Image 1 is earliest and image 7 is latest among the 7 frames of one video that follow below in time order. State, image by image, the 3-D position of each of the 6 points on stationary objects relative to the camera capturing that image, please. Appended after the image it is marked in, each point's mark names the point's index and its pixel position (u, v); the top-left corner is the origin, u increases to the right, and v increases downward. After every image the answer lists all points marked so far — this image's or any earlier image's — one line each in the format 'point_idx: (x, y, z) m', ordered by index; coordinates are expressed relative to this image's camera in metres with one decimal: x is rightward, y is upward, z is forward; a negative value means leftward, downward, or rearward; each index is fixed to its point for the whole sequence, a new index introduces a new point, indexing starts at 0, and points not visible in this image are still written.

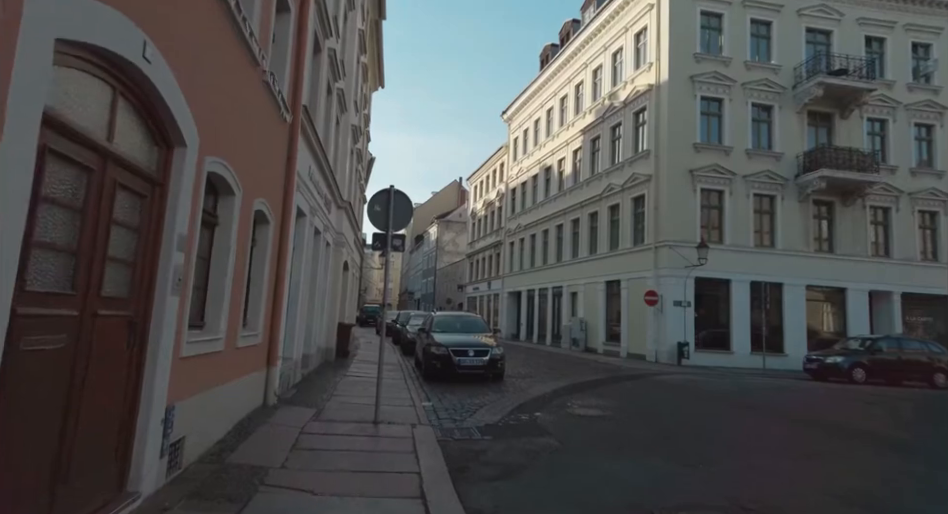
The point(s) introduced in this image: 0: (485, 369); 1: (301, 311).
0: (+0.3, -2.9, +12.6) m
1: (-3.7, -1.1, +10.6) m
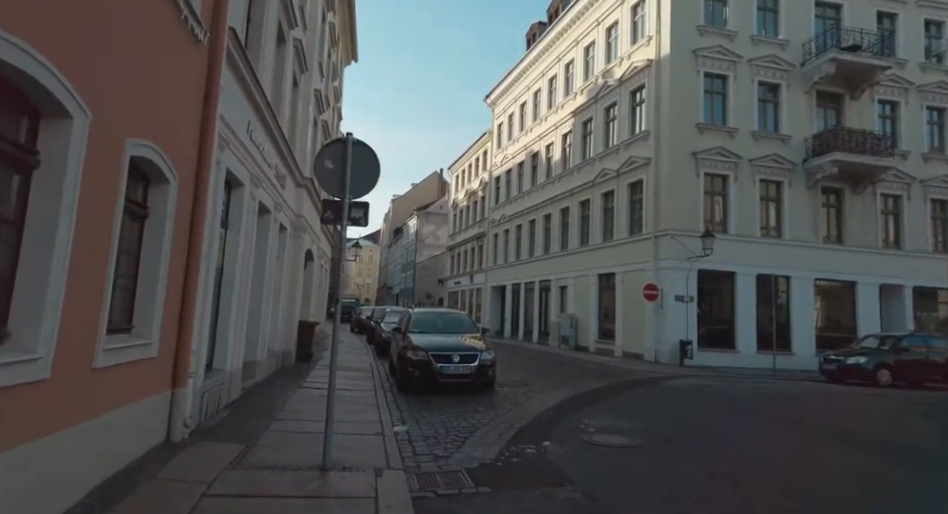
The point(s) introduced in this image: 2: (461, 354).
0: (0.0, -2.6, +10.5) m
1: (-4.0, -0.8, +8.3) m
2: (-0.3, -2.1, +10.5) m
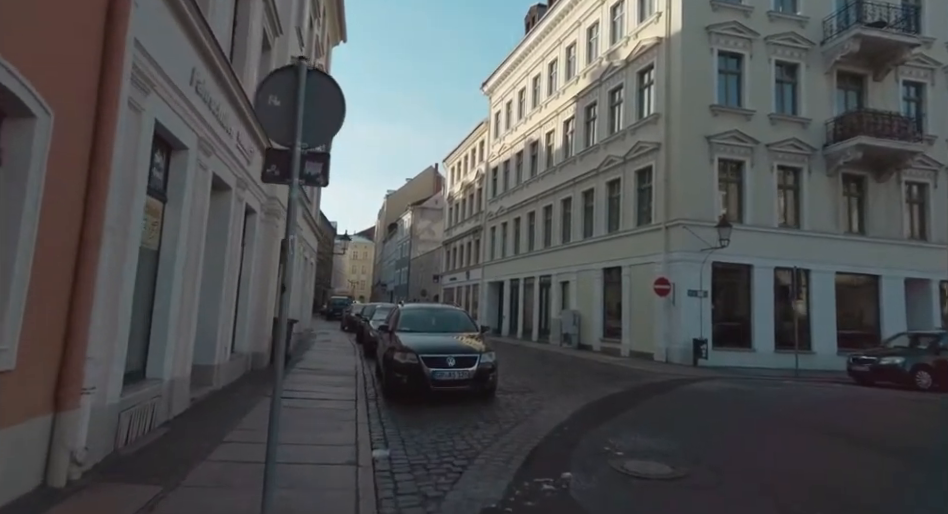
0: (0.0, -2.3, +9.0) m
1: (-4.0, -0.6, +6.8) m
2: (-0.3, -1.8, +9.0) m
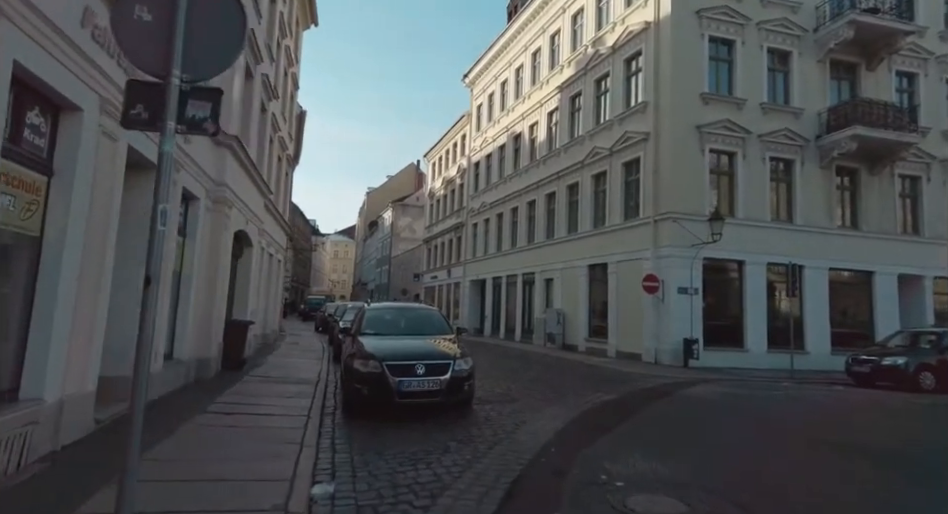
0: (-0.5, -2.2, +7.8) m
1: (-4.3, -0.5, +5.5) m
2: (-0.7, -1.7, +7.8) m
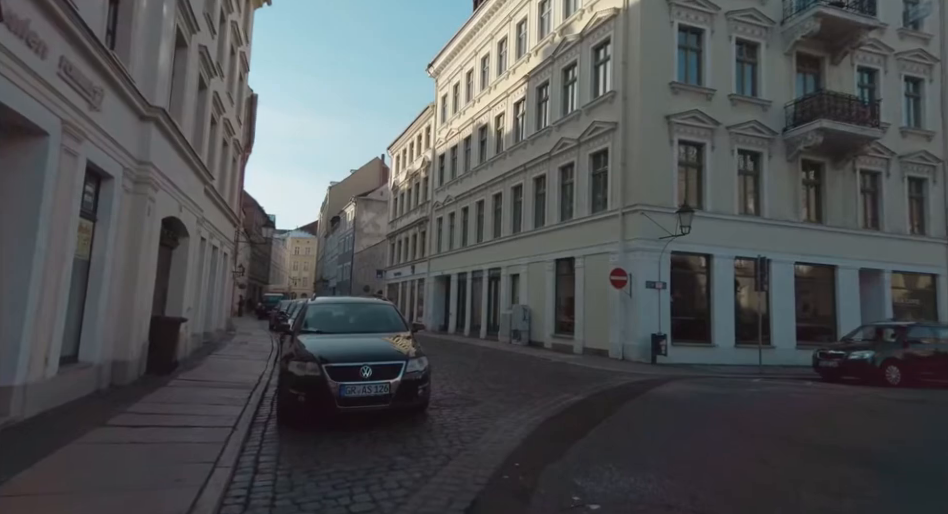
0: (-1.1, -2.0, +6.8) m
1: (-4.8, -0.3, +4.2) m
2: (-1.4, -1.5, +6.8) m
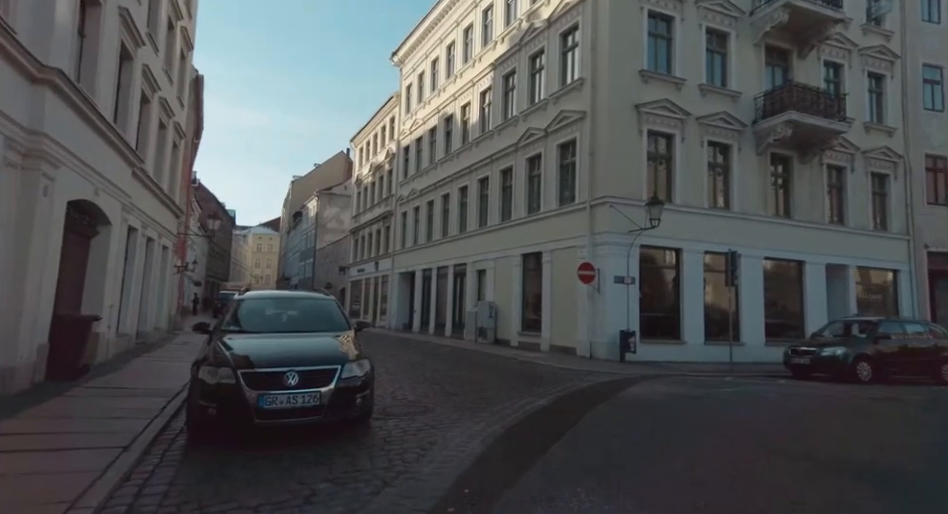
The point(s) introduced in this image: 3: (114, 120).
0: (-1.7, -1.8, +5.8) m
1: (-5.2, -0.1, +3.0) m
2: (-2.0, -1.3, +5.8) m
3: (-8.7, +3.3, +12.2) m
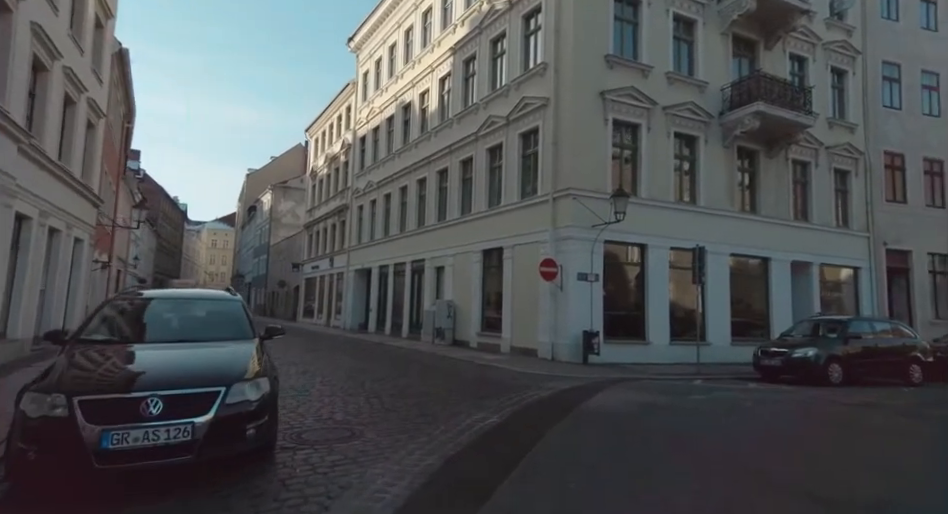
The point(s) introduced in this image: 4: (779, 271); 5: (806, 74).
0: (-2.4, -1.7, +4.4) m
1: (-5.7, 0.0, +1.3) m
2: (-2.7, -1.2, +4.4) m
3: (-9.8, +3.5, +10.3) m
4: (+11.3, -0.5, +18.4) m
5: (+13.2, +7.3, +19.7) m
